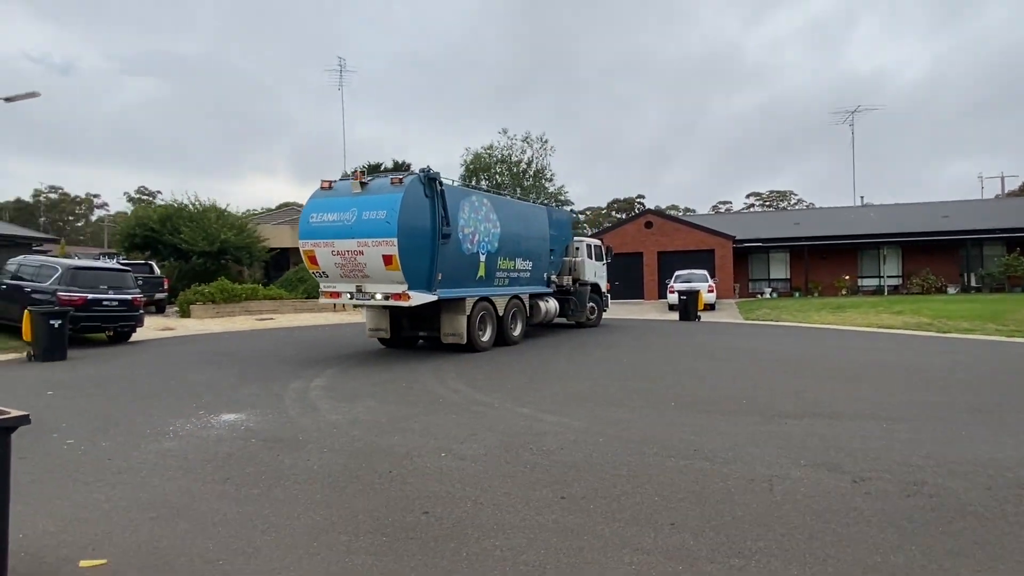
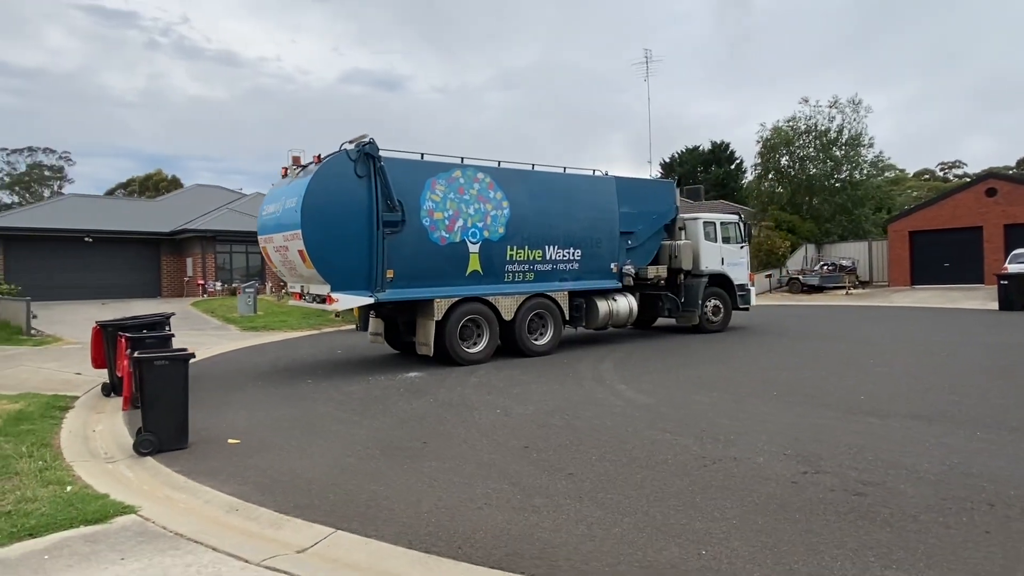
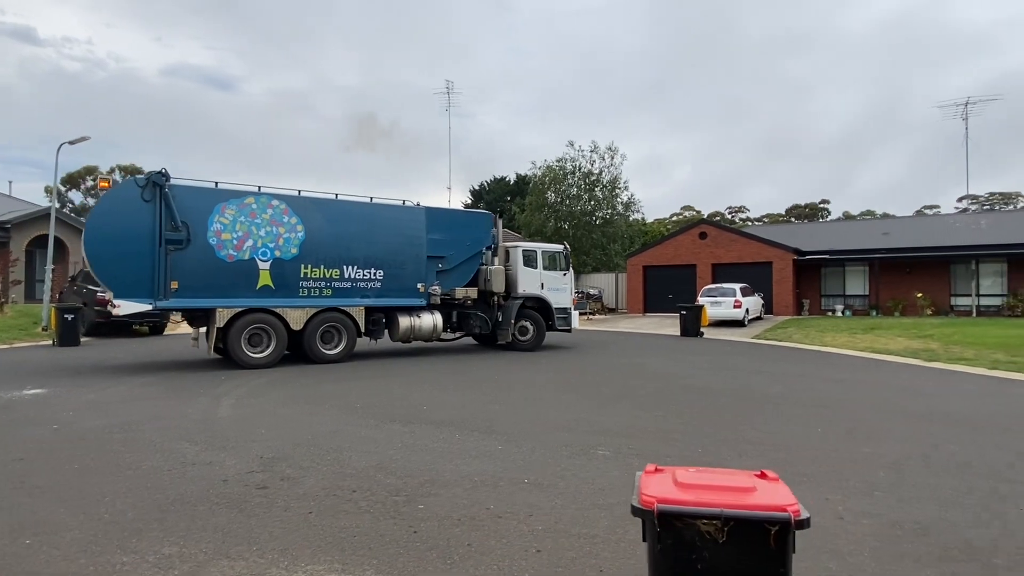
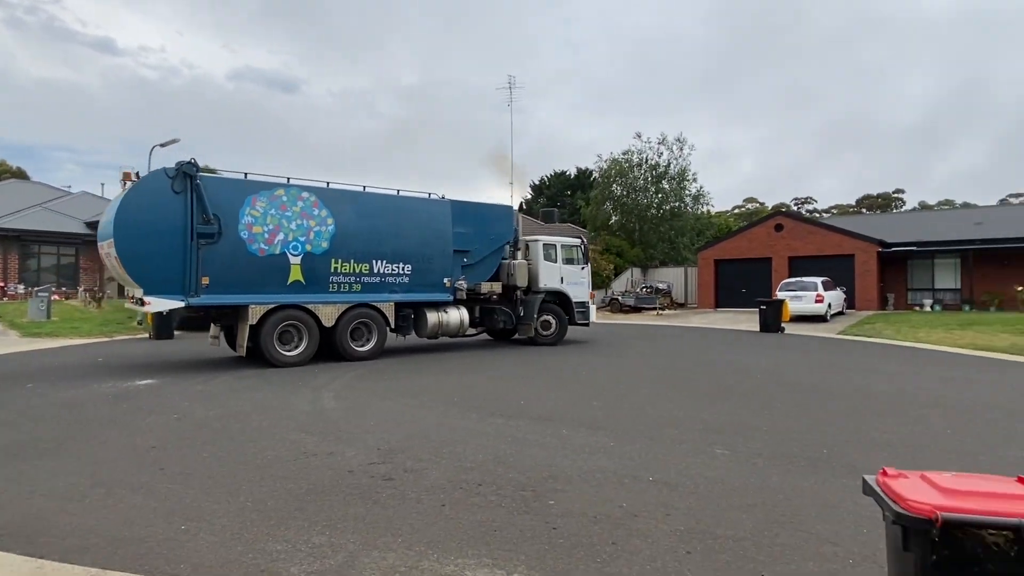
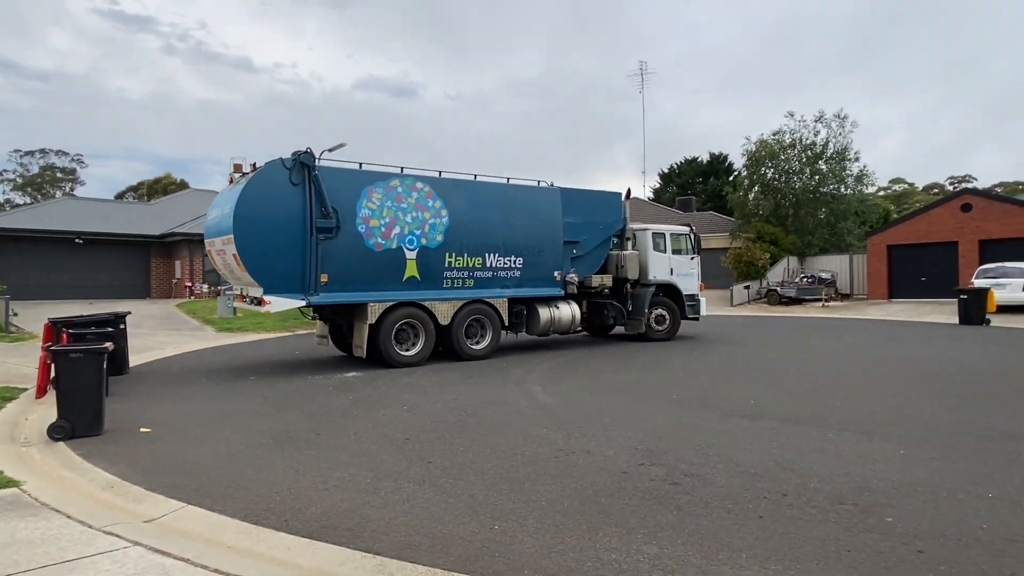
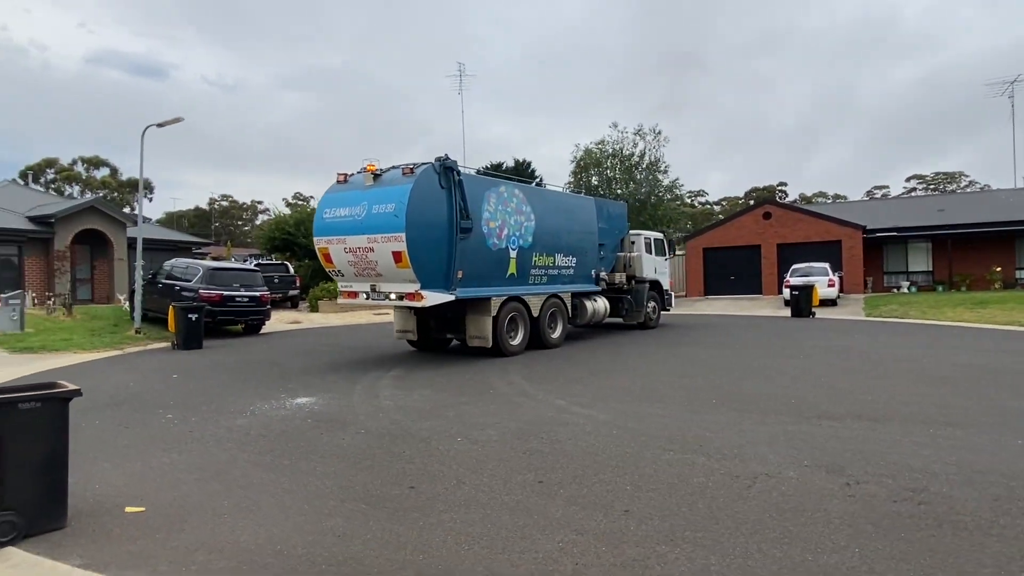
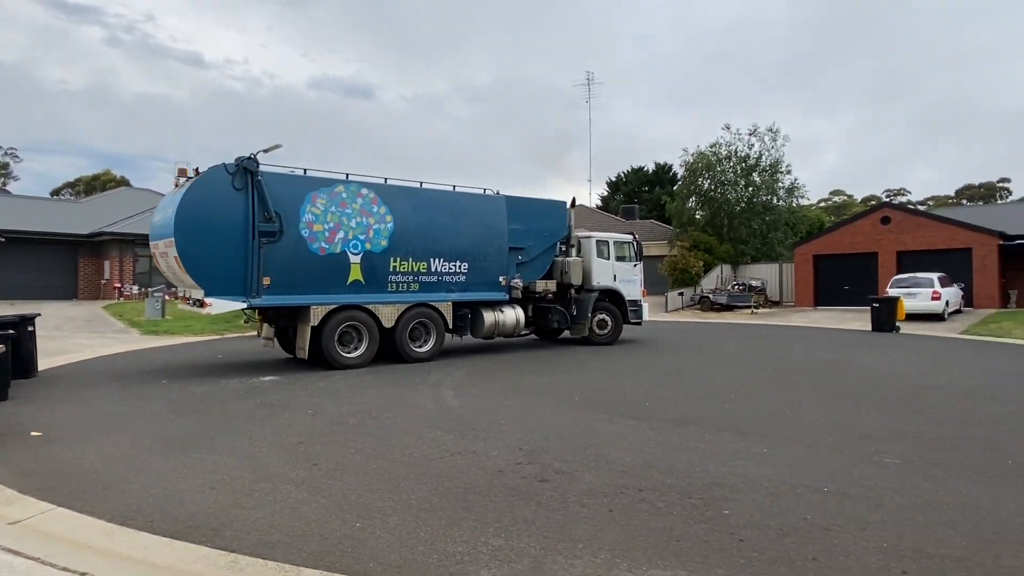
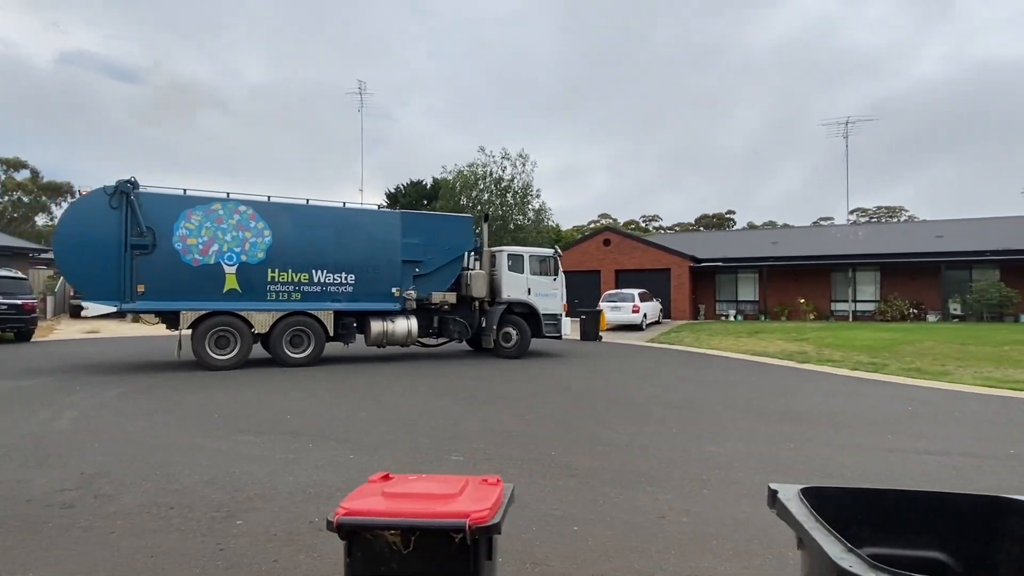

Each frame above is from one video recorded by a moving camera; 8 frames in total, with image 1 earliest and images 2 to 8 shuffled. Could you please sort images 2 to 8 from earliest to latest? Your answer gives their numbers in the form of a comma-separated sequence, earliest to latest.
6, 2, 5, 7, 4, 3, 8
